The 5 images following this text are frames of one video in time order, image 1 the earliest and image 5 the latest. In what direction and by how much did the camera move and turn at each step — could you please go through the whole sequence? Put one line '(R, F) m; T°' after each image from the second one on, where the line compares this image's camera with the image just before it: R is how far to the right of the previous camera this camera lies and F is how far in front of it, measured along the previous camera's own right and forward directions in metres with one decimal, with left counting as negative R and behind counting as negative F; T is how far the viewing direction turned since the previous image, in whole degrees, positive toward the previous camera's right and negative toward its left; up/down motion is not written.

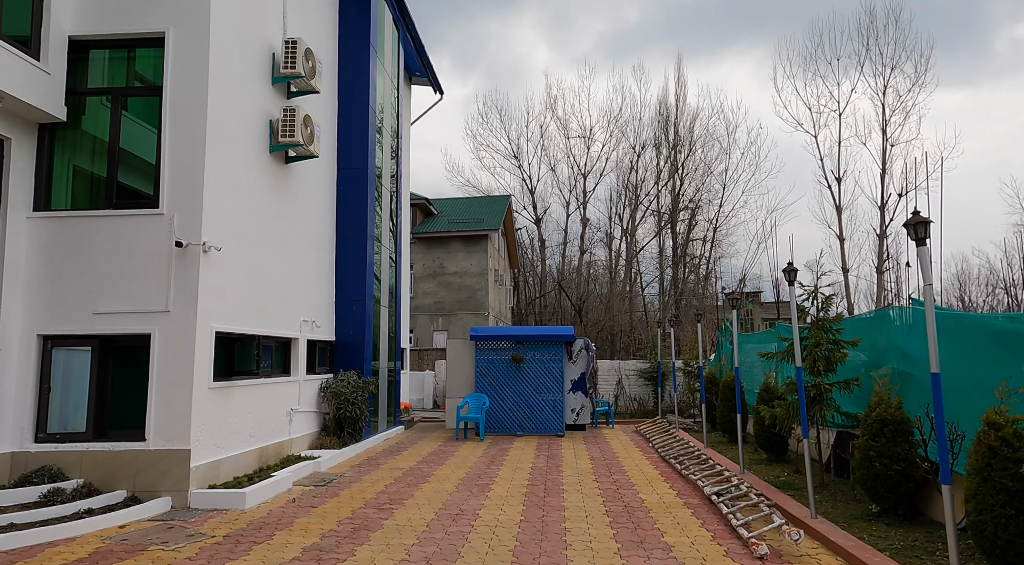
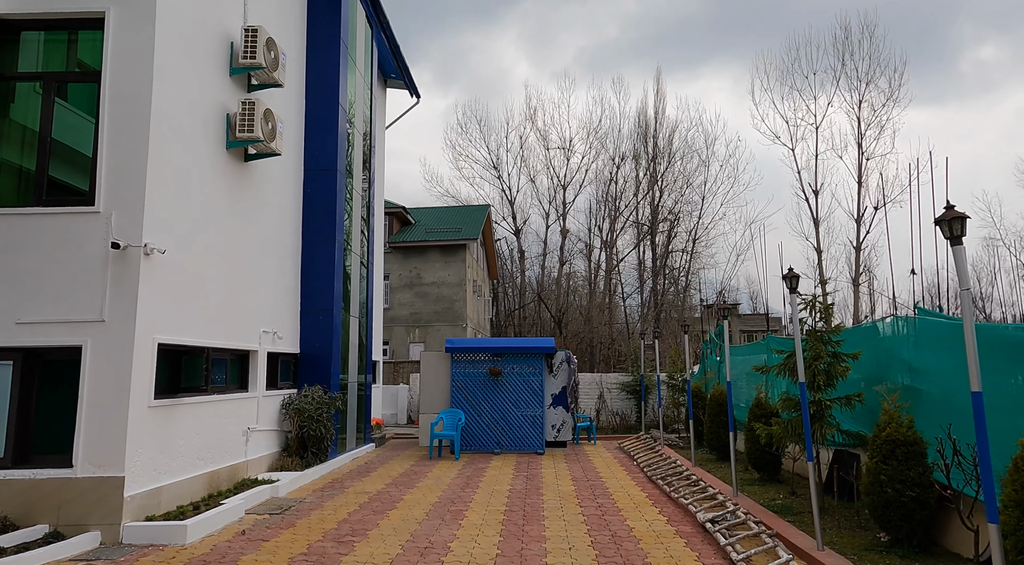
(0.0, +0.7) m; +2°
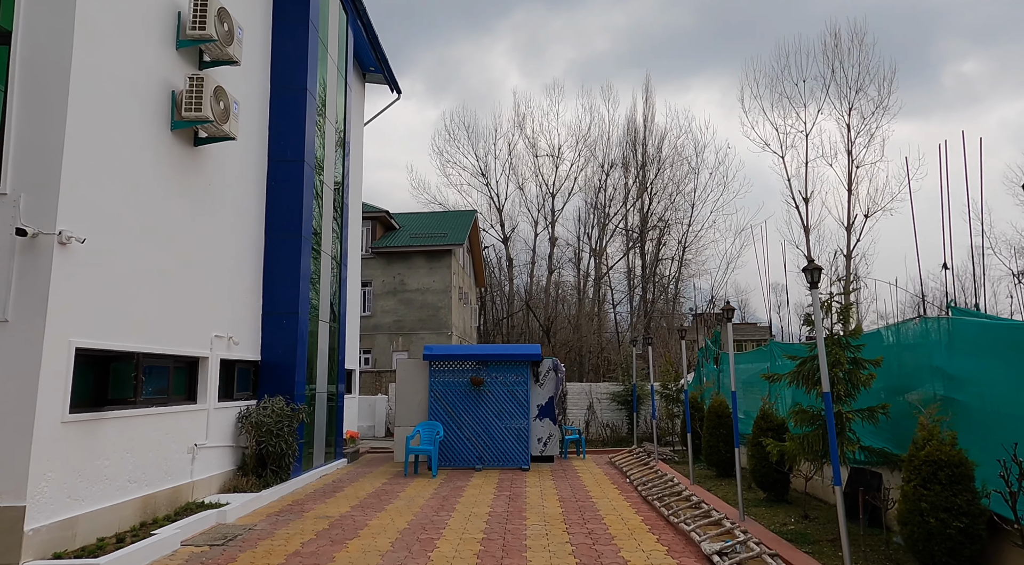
(+0.1, +1.0) m; +1°
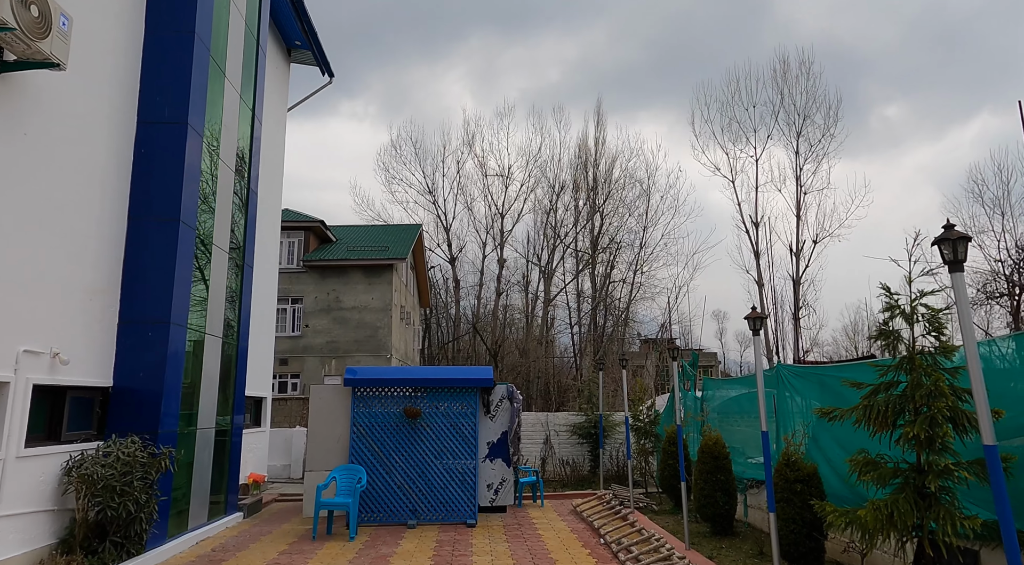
(0.0, +2.6) m; +4°
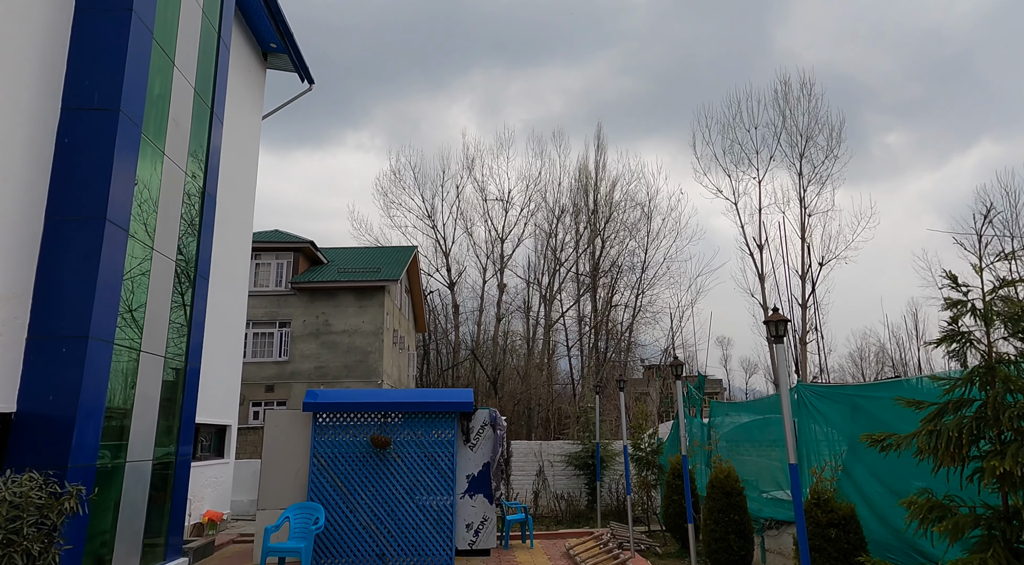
(+0.3, +1.2) m; 0°
